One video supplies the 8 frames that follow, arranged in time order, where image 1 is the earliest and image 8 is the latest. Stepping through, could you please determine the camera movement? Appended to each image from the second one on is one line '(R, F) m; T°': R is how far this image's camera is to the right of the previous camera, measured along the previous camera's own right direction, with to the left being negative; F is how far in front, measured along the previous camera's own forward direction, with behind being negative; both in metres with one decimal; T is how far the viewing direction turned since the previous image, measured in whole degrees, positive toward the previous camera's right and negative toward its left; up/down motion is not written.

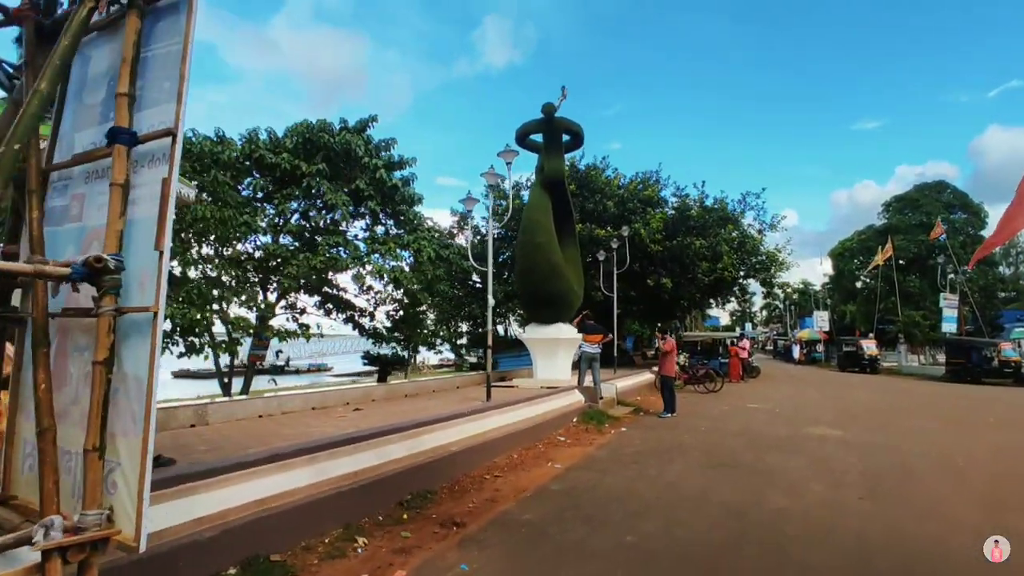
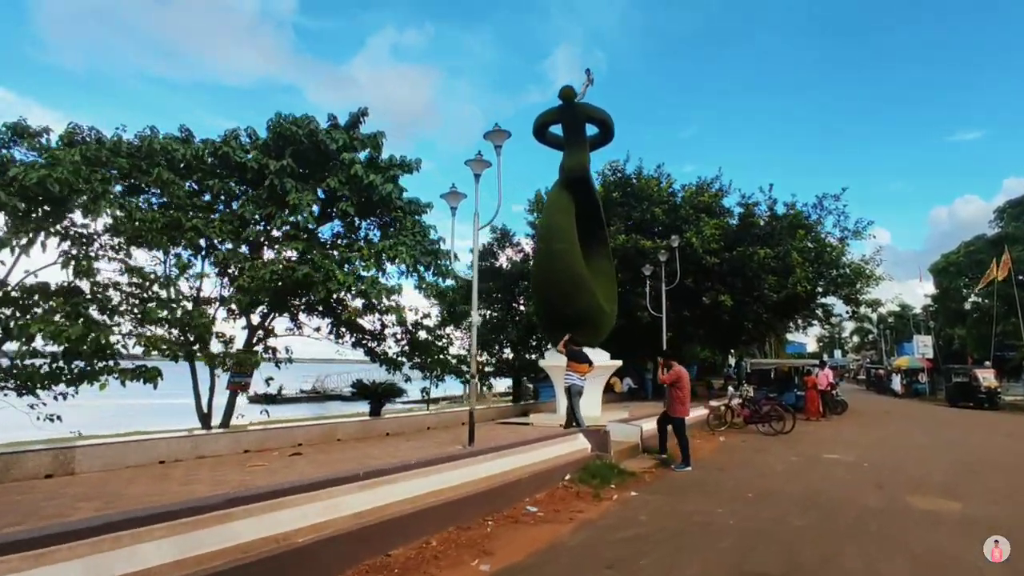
(+0.9, +1.9) m; -7°
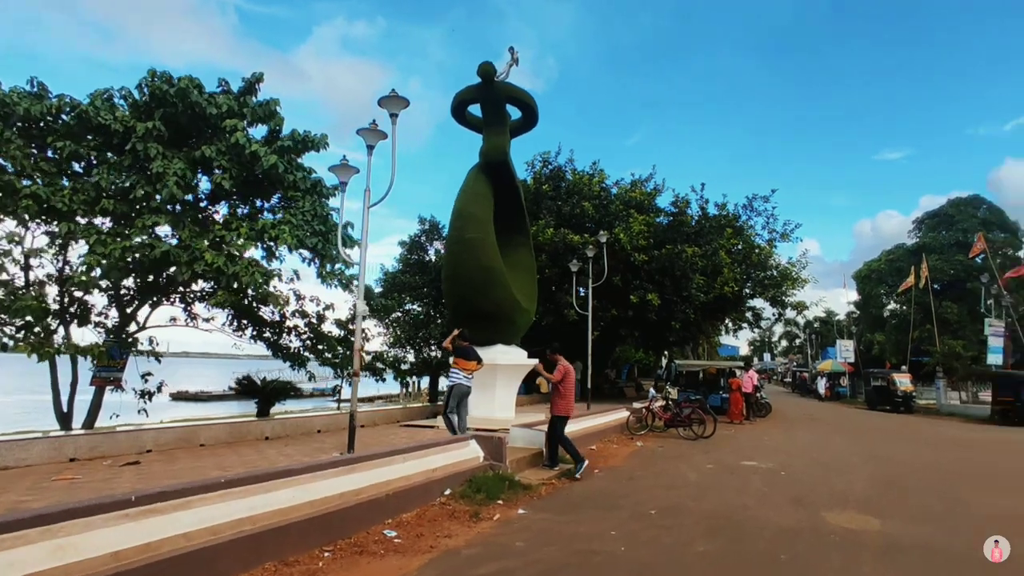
(+0.5, +0.8) m; +5°
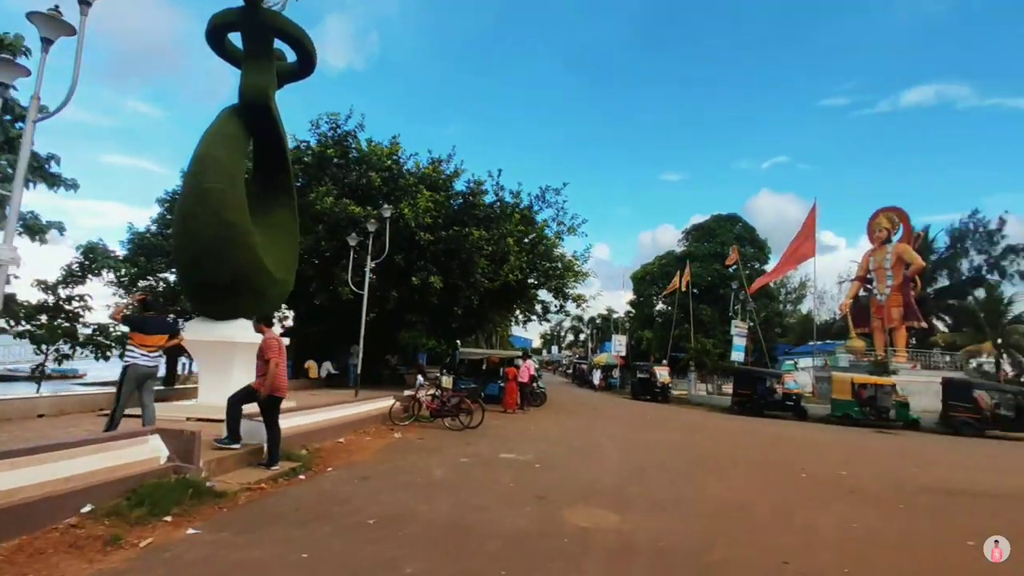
(+0.6, +0.8) m; +17°
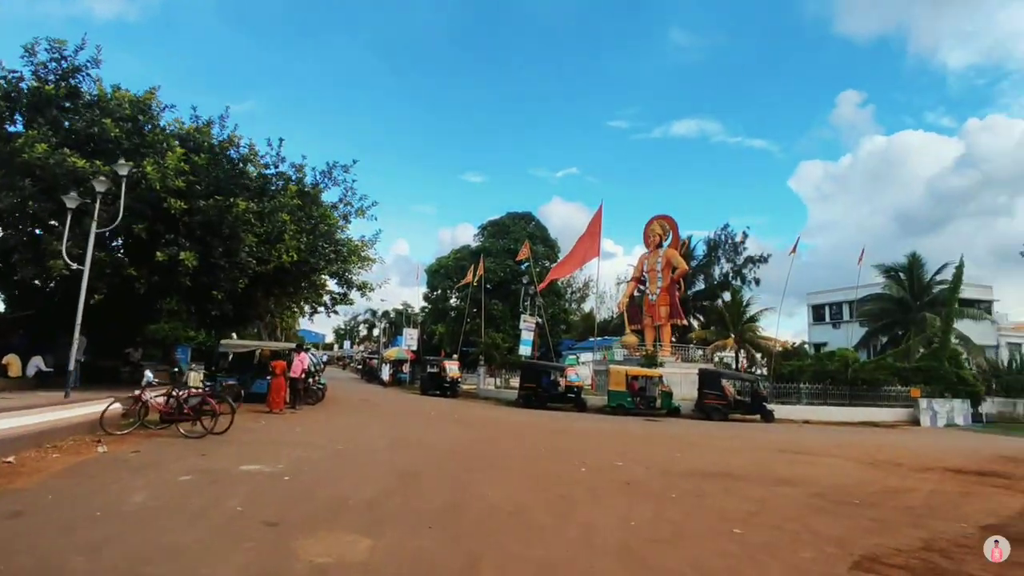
(+0.4, +0.9) m; +17°
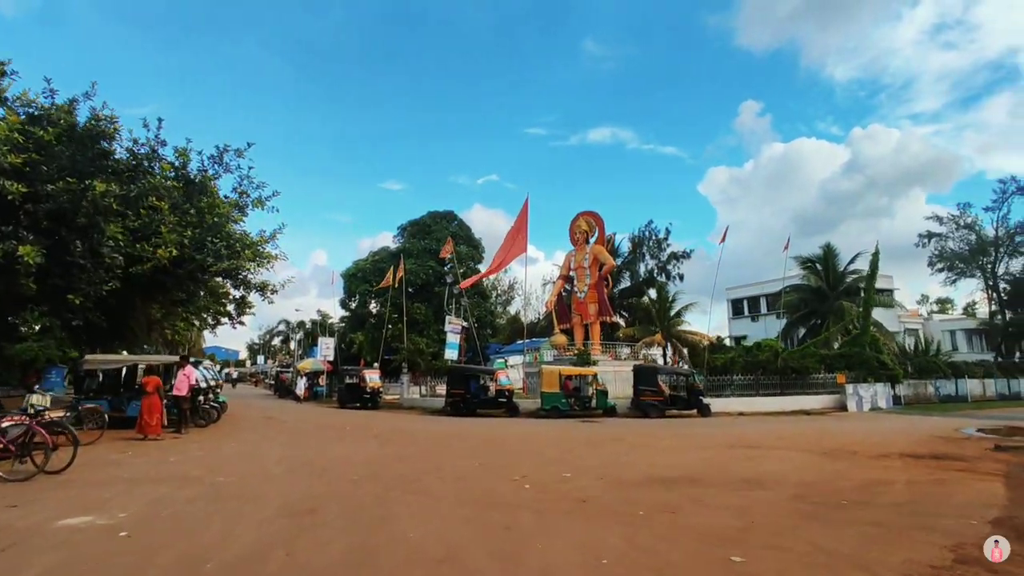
(0.0, +1.4) m; +7°
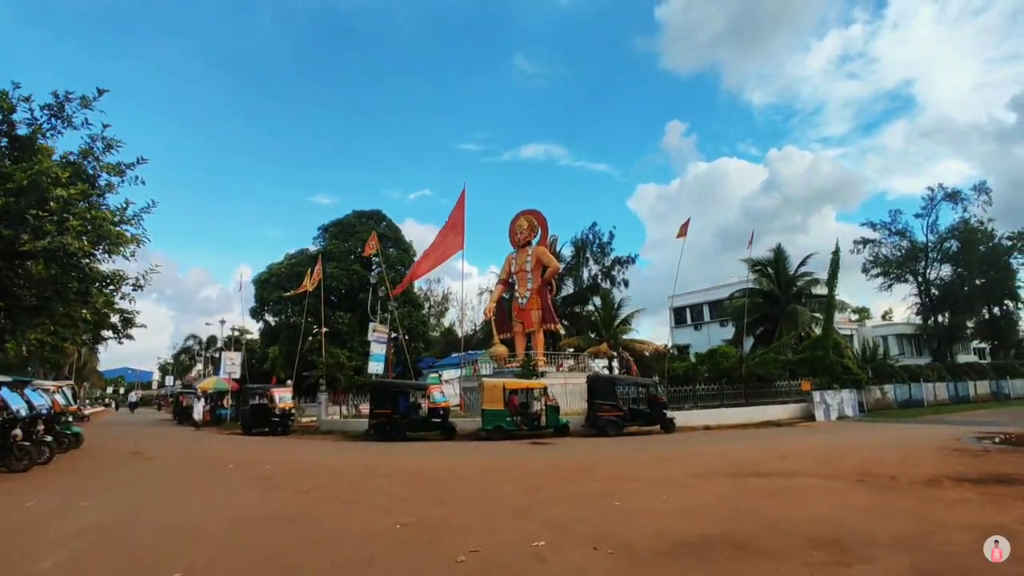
(0.0, +2.9) m; +6°
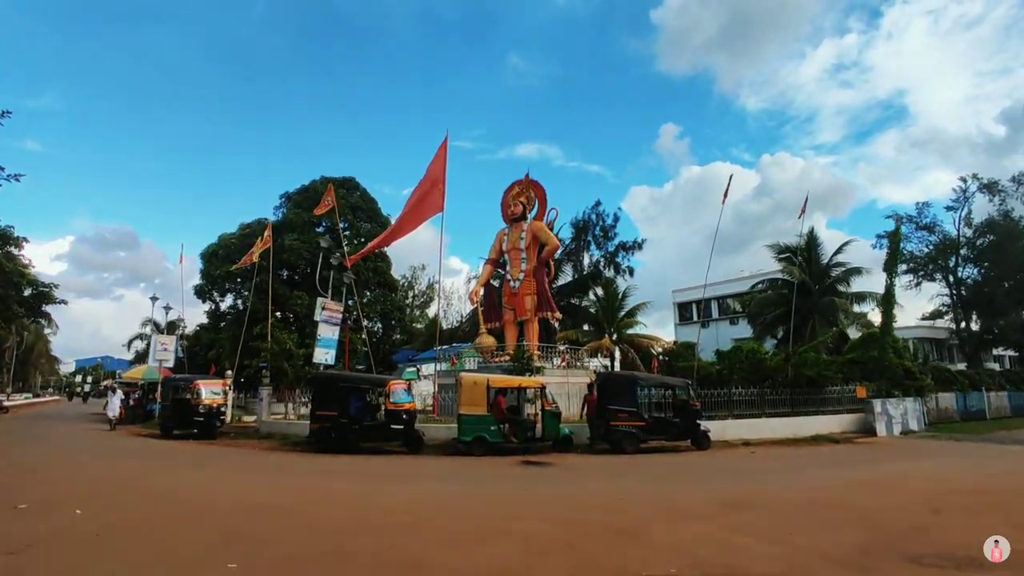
(0.0, +4.2) m; +1°
